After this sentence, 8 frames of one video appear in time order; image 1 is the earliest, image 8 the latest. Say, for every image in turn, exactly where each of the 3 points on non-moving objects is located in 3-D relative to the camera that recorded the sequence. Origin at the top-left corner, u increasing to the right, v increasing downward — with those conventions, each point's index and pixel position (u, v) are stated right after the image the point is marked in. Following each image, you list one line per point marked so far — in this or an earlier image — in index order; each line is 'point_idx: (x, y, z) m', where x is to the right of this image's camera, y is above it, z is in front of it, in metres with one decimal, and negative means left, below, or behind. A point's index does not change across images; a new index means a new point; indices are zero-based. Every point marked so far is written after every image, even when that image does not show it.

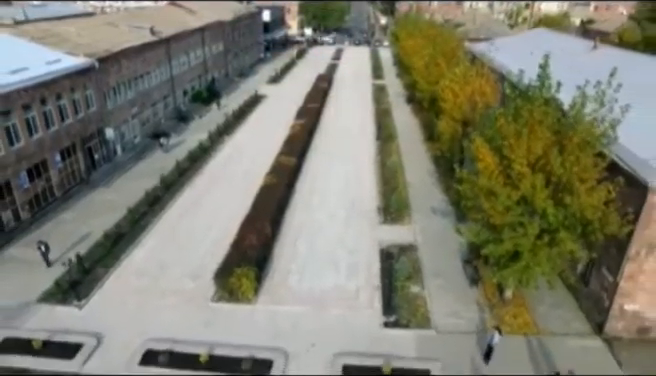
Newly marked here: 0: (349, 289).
0: (+0.8, -3.4, +20.1) m
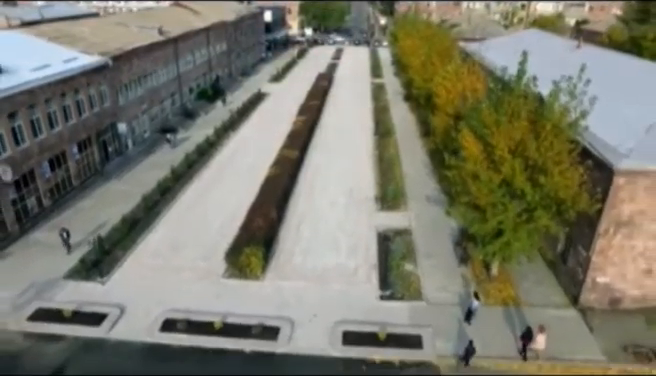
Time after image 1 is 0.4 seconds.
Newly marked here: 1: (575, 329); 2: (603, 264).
0: (+0.8, -2.9, +21.9) m
1: (+7.5, -4.3, +17.9) m
2: (+8.5, -2.3, +18.1) m
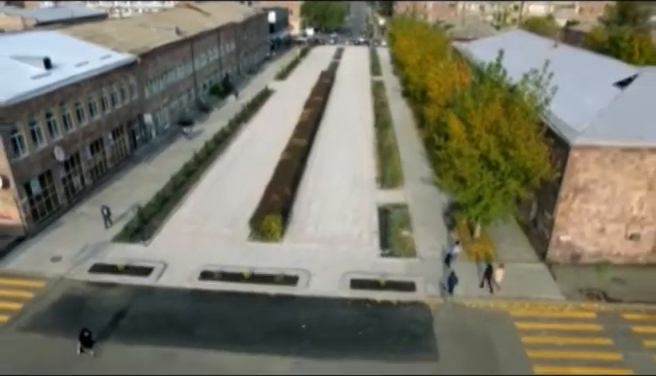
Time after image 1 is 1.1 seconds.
0: (+1.2, -1.9, +25.7) m
1: (+7.9, -3.3, +21.7) m
2: (+8.9, -1.4, +22.0) m
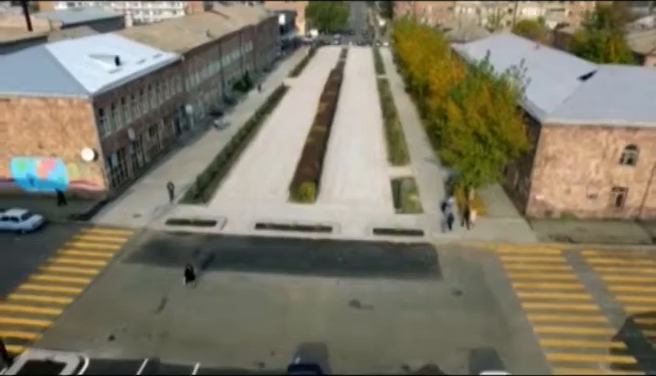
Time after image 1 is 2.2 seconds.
0: (+2.5, -0.5, +31.9) m
1: (+9.1, -1.9, +27.9) m
2: (+10.1, +0.1, +28.2) m
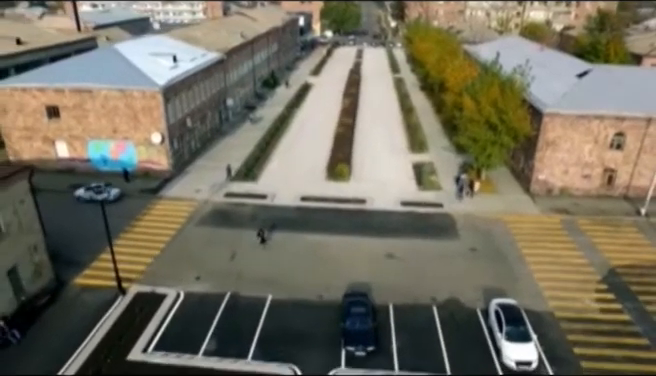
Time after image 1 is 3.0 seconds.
0: (+4.4, +0.6, +37.0) m
1: (+11.0, -0.8, +33.0) m
2: (+12.1, +1.2, +33.3) m
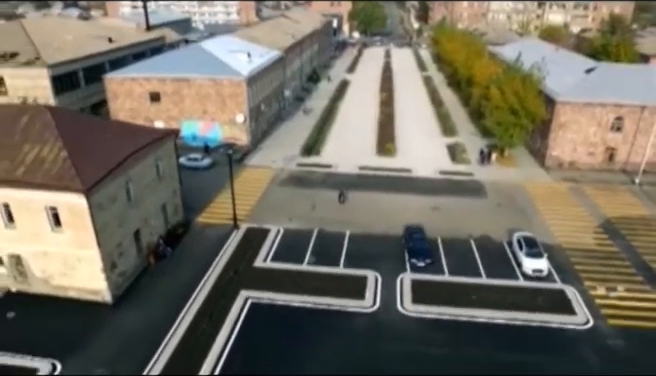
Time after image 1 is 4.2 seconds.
0: (+8.2, +2.6, +44.8) m
1: (+14.7, +1.0, +40.6) m
2: (+15.7, +3.0, +40.8) m
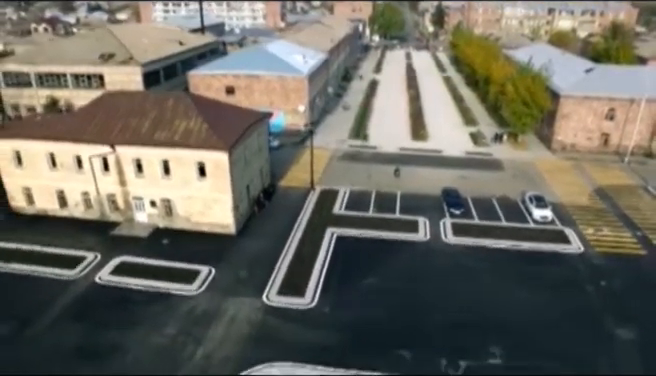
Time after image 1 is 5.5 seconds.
0: (+12.2, +4.5, +54.2) m
1: (+18.6, +2.9, +49.9) m
2: (+19.7, +4.8, +50.2) m
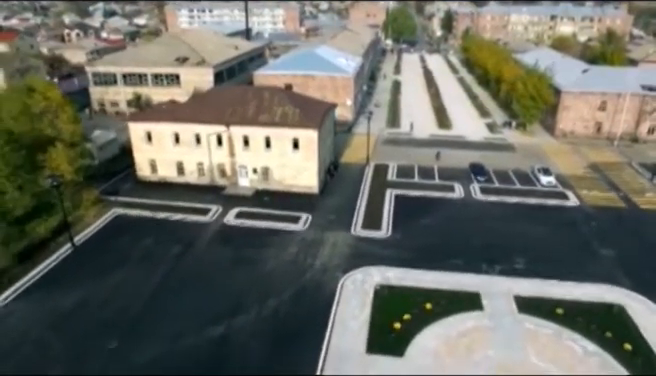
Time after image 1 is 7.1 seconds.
0: (+16.8, +6.6, +65.5) m
1: (+23.2, +5.1, +61.1) m
2: (+24.3, +7.0, +61.4) m
